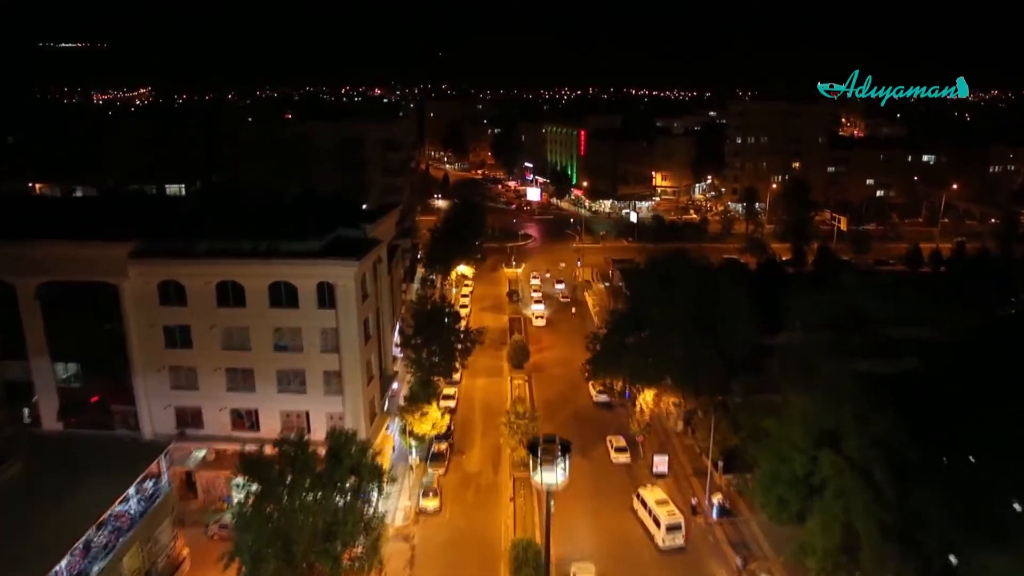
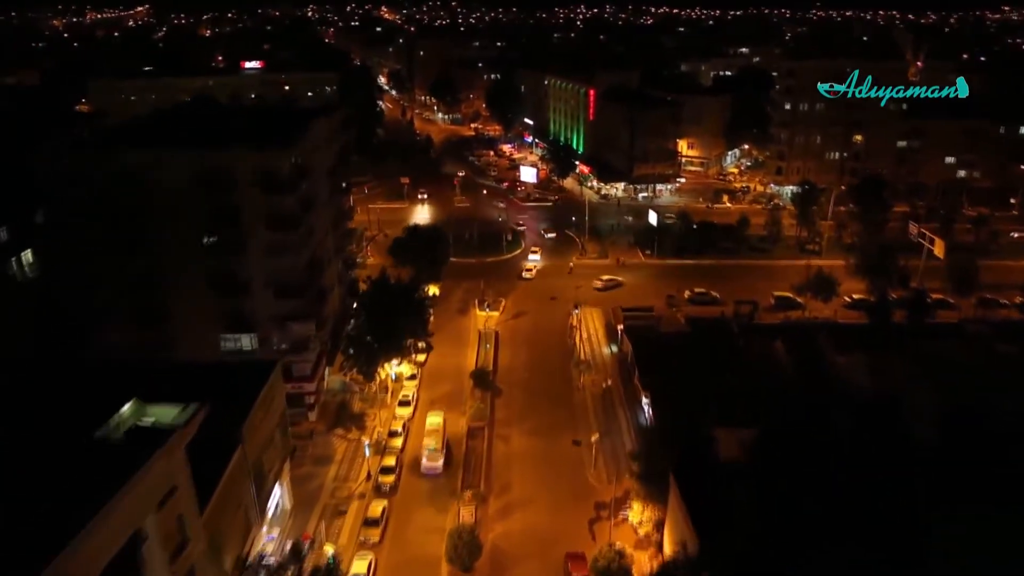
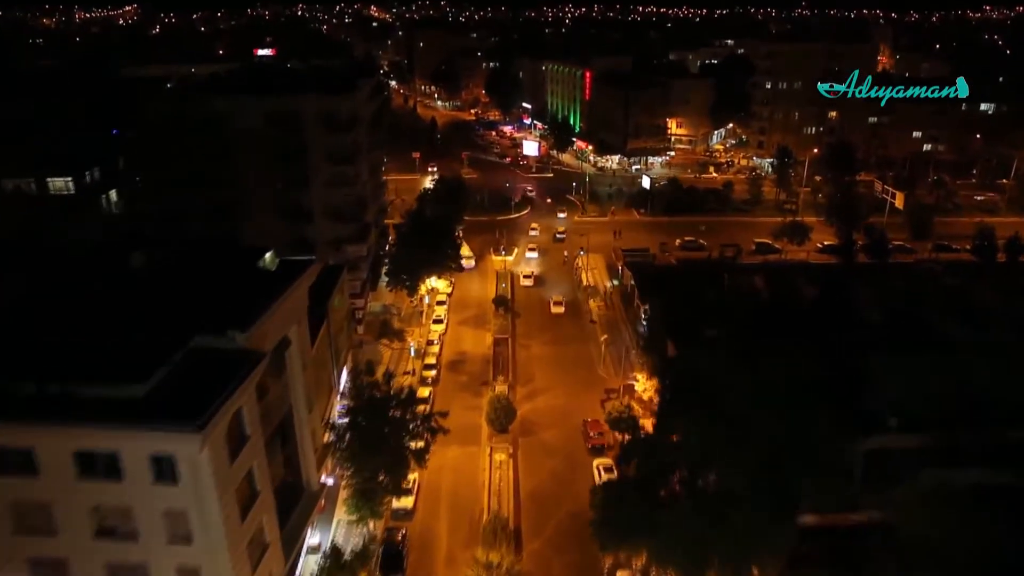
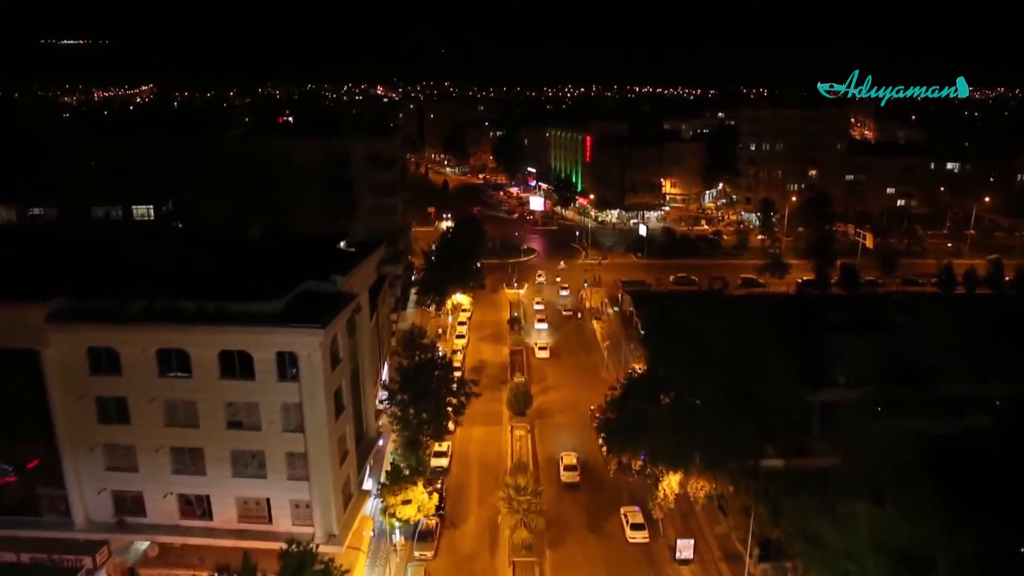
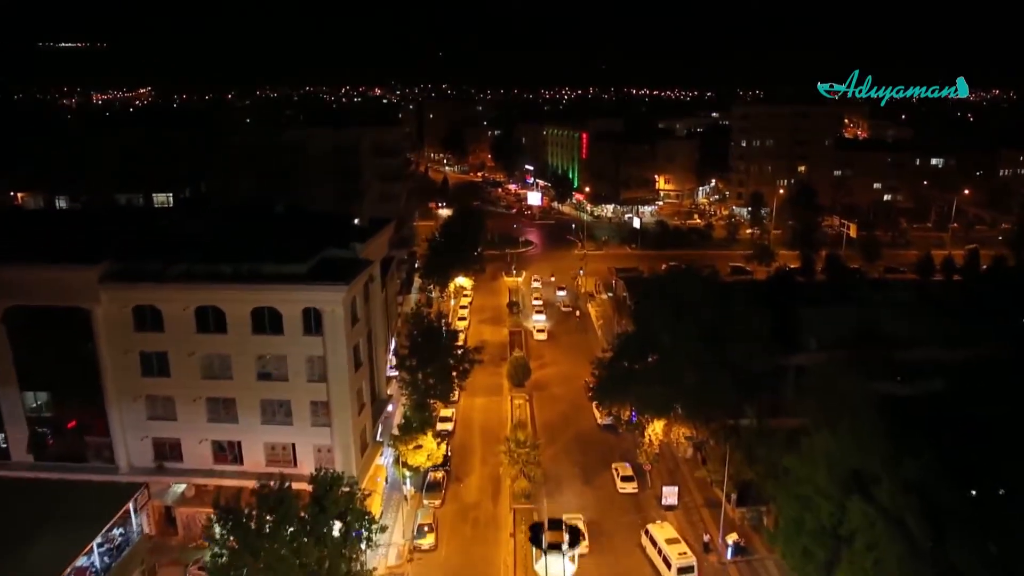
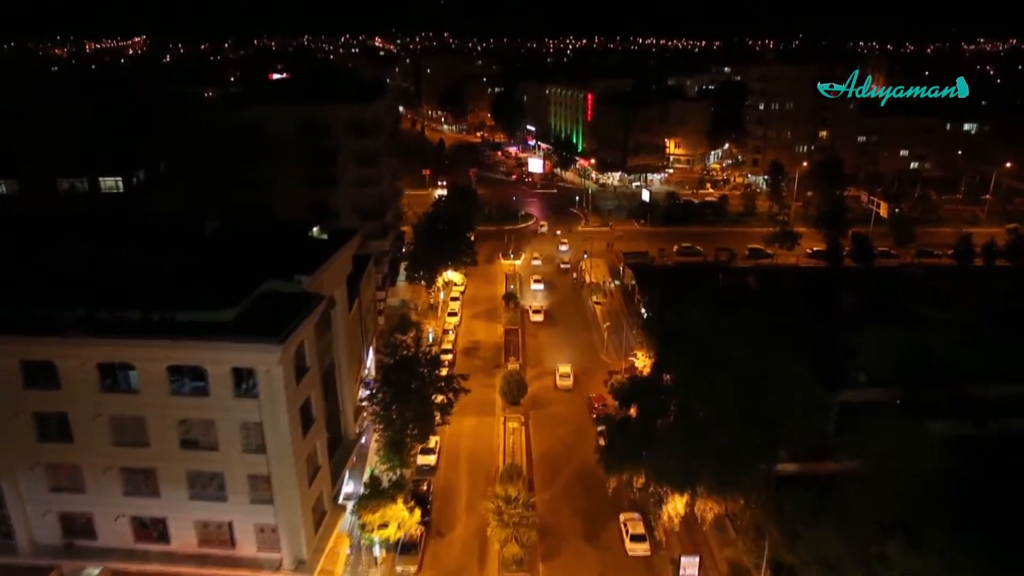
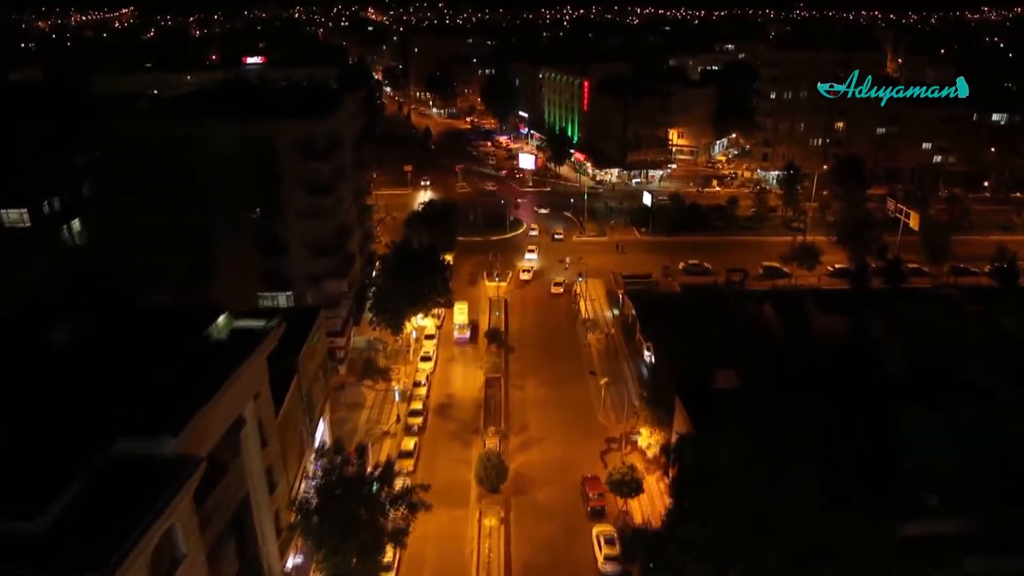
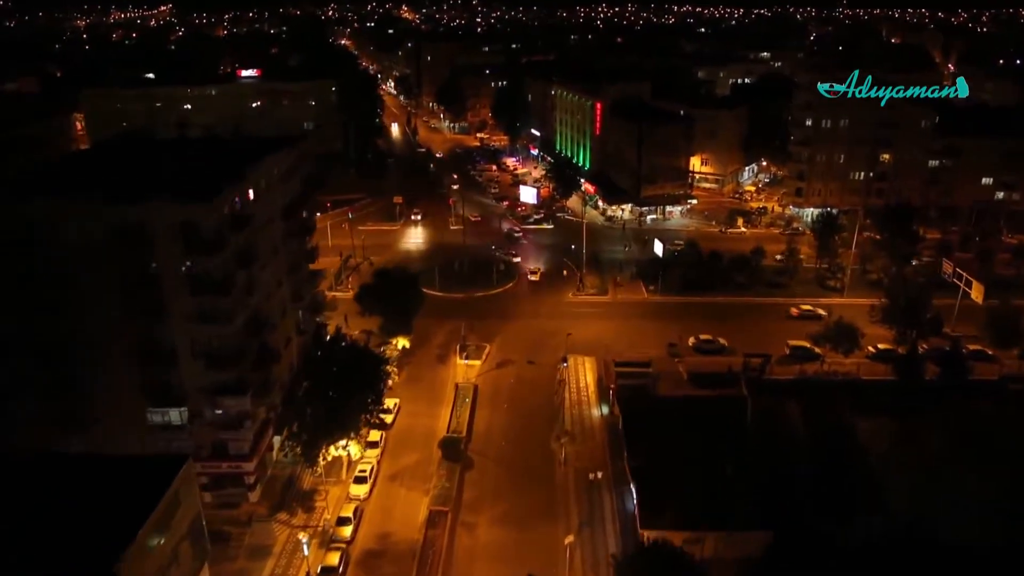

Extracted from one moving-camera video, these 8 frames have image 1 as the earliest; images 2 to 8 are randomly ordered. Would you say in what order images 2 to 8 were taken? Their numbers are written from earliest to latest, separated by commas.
5, 4, 6, 3, 7, 2, 8
